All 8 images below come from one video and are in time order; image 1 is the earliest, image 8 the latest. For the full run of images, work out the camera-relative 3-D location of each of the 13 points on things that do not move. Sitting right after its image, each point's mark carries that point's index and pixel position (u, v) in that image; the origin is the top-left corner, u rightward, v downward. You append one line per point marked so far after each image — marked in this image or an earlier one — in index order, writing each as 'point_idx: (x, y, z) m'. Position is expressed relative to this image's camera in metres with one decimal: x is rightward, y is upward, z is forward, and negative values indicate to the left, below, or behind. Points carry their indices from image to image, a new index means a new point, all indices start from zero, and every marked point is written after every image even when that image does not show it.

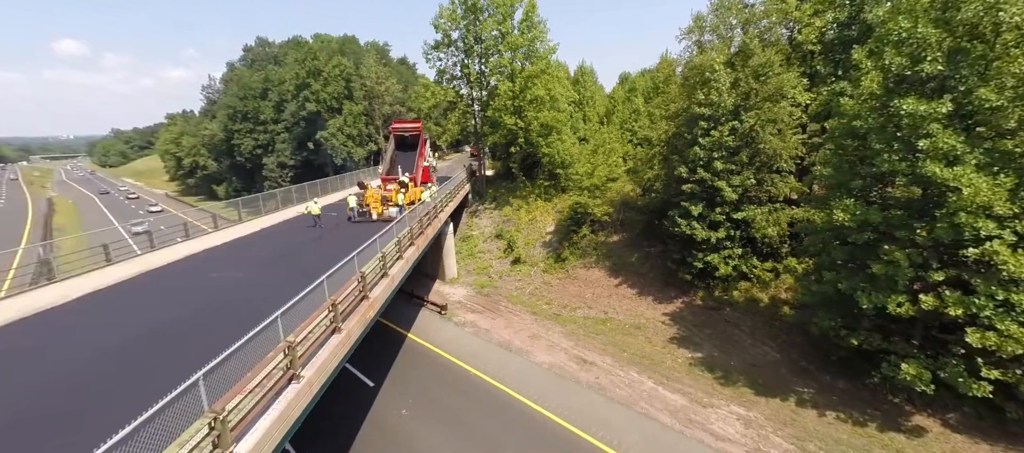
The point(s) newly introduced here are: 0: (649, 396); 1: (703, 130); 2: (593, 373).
0: (+4.9, -6.0, +14.6) m
1: (+8.7, +4.4, +18.9) m
2: (+3.3, -5.8, +16.5) m
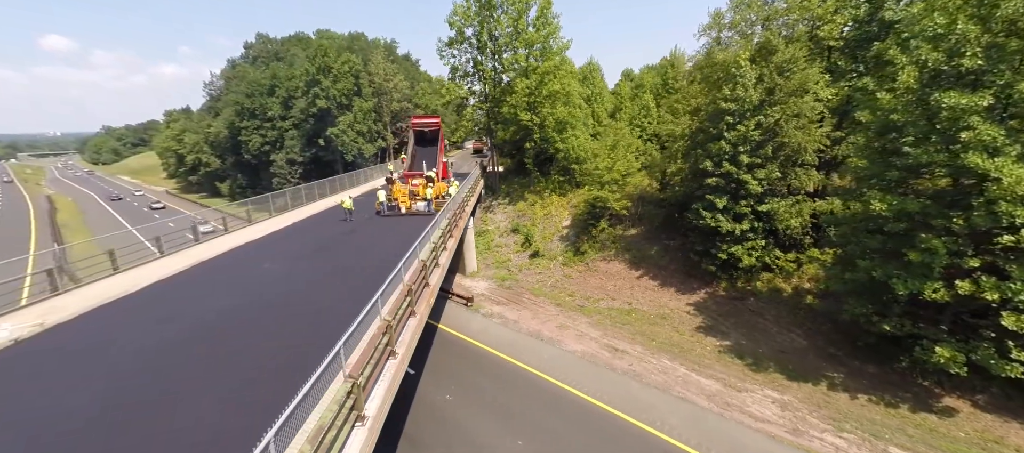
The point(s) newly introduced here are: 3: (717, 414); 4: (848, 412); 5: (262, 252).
0: (+6.3, -5.7, +15.1) m
1: (+10.1, +4.7, +19.3) m
2: (+4.7, -5.5, +17.0) m
3: (+6.5, -5.9, +13.1) m
4: (+10.3, -5.7, +12.6) m
5: (-10.2, -1.0, +17.0) m
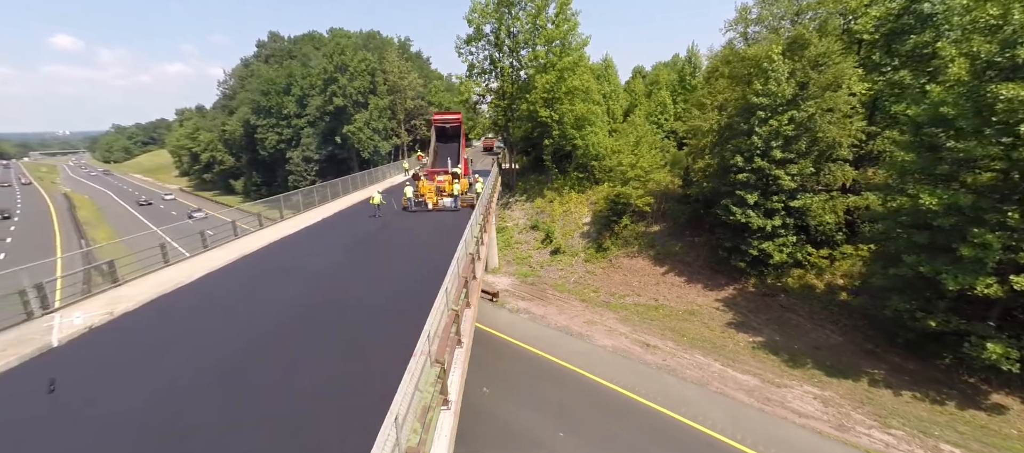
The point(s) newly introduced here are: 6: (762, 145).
0: (+7.6, -5.5, +15.0) m
1: (+11.5, +4.9, +19.2) m
2: (+6.0, -5.3, +17.0) m
3: (+7.8, -5.8, +13.1) m
4: (+11.6, -5.5, +12.5) m
5: (-8.8, -0.8, +17.2) m
6: (+11.4, +3.7, +18.9) m
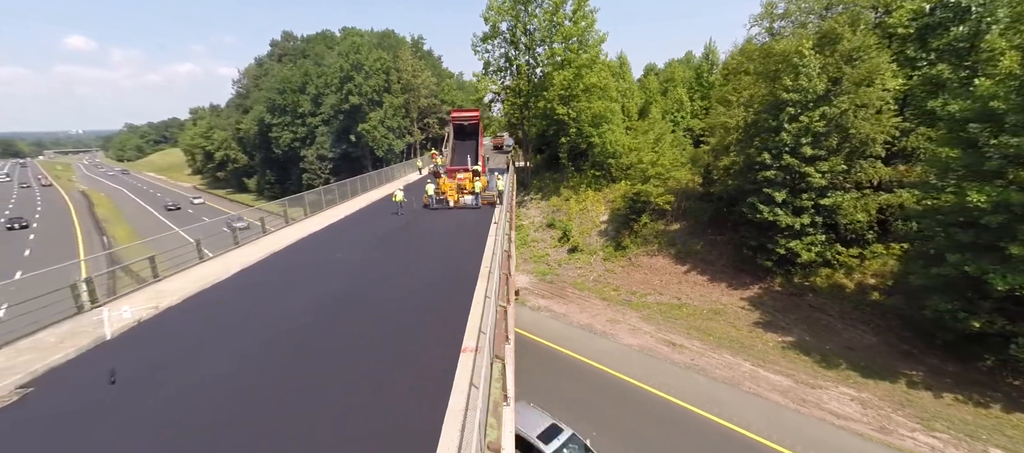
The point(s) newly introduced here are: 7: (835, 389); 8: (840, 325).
0: (+8.6, -5.4, +14.8) m
1: (+12.6, +5.0, +18.8) m
2: (+7.1, -5.2, +16.8) m
3: (+8.8, -5.7, +12.8) m
4: (+12.5, -5.5, +12.2) m
5: (-7.8, -0.6, +17.3) m
6: (+12.5, +3.8, +18.6) m
7: (+10.7, -5.4, +13.7) m
8: (+13.6, -4.1, +17.1) m
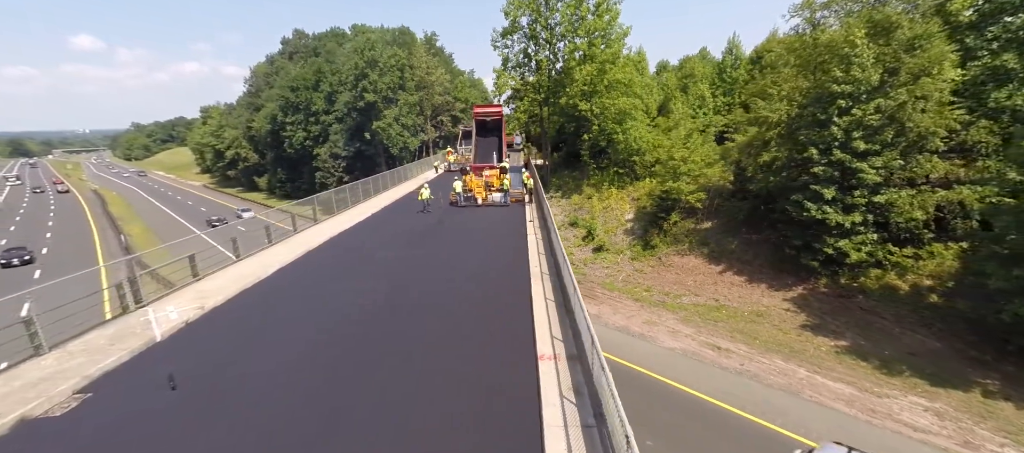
0: (+10.1, -5.3, +14.0) m
1: (+14.1, +5.1, +17.9) m
2: (+8.6, -5.1, +16.0) m
3: (+10.2, -5.6, +12.0) m
4: (+14.0, -5.4, +11.4) m
5: (-6.2, -0.6, +16.7) m
6: (+14.1, +3.9, +17.7) m
7: (+12.2, -5.3, +12.8) m
8: (+15.1, -4.1, +16.3) m
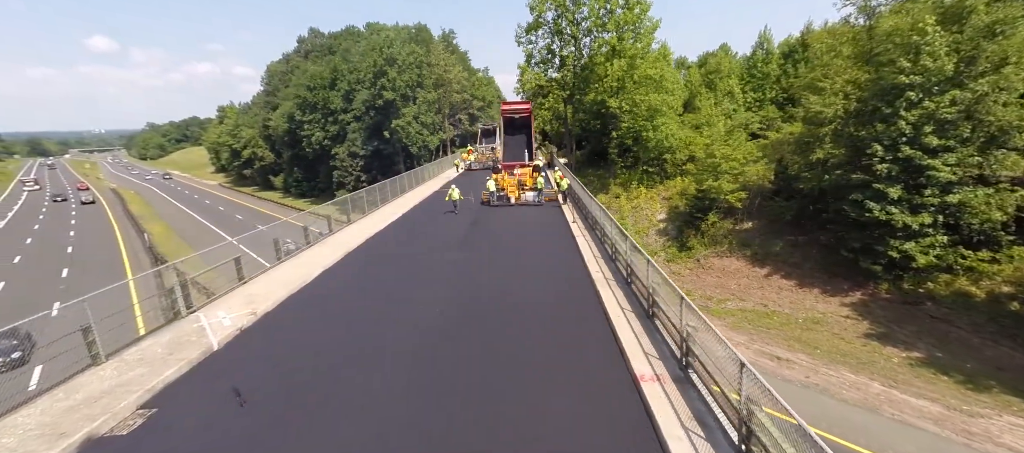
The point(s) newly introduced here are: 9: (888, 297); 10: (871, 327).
0: (+11.8, -5.4, +12.9) m
1: (+15.9, +5.0, +16.7) m
2: (+10.3, -5.2, +14.9) m
3: (+11.8, -5.7, +10.9) m
4: (+15.6, -5.5, +10.1) m
5: (-4.5, -0.6, +15.9) m
6: (+15.9, +3.8, +16.4) m
7: (+13.8, -5.4, +11.7) m
8: (+16.8, -4.1, +15.0) m
9: (+16.5, -3.1, +18.1) m
10: (+14.7, -4.1, +16.9) m
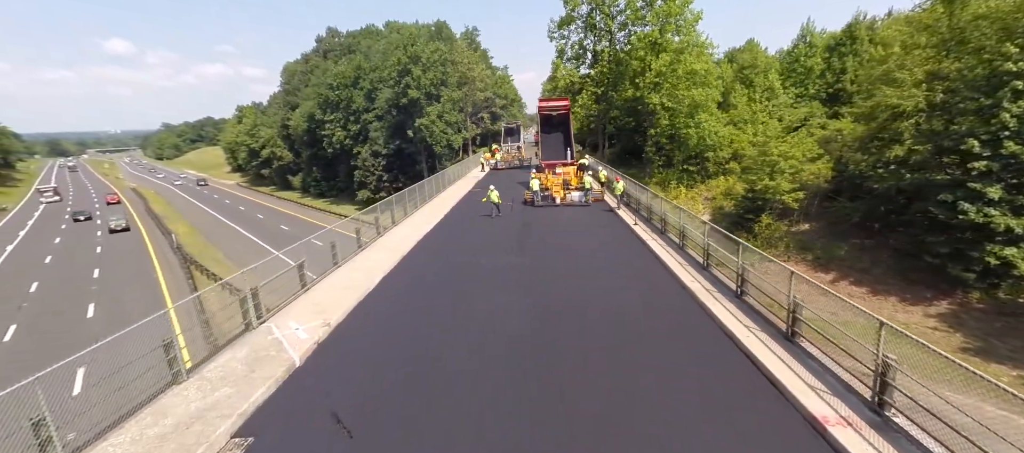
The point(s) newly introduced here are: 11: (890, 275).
0: (+13.9, -5.5, +11.4) m
1: (+18.1, +4.9, +15.1) m
2: (+12.5, -5.3, +13.4) m
3: (+13.9, -5.8, +9.4) m
4: (+17.6, -5.6, +8.6) m
5: (-2.3, -0.7, +14.9) m
6: (+18.1, +3.7, +14.8) m
7: (+15.9, -5.5, +10.1) m
8: (+19.0, -4.3, +13.4) m
9: (+18.7, -3.2, +16.5) m
10: (+16.9, -4.3, +15.4) m
11: (+18.0, -2.3, +19.7) m
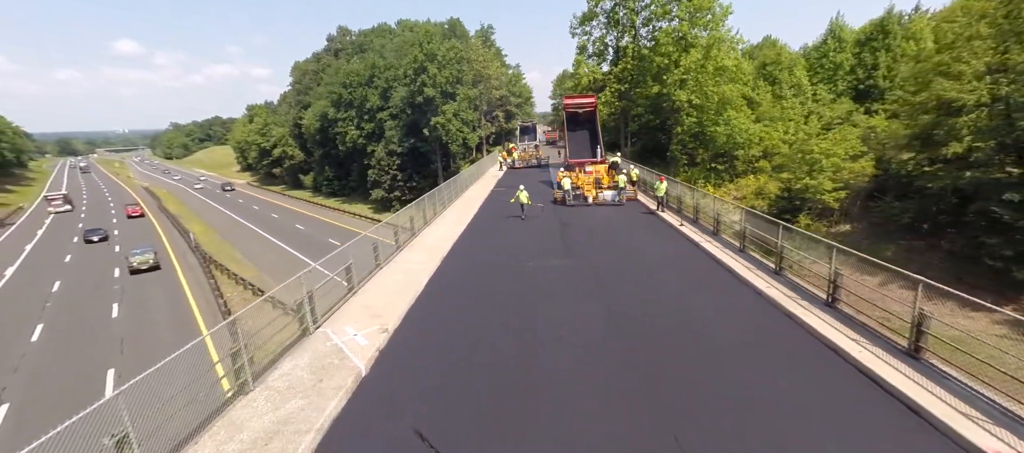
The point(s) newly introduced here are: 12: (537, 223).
0: (+15.3, -5.6, +10.5) m
1: (+19.6, +4.8, +14.1) m
2: (+13.9, -5.4, +12.5) m
3: (+15.3, -5.9, +8.5) m
4: (+19.0, -5.7, +7.6) m
5: (-0.8, -0.7, +14.2) m
6: (+19.6, +3.6, +13.8) m
7: (+17.3, -5.6, +9.2) m
8: (+20.4, -4.3, +12.4) m
9: (+20.2, -3.3, +15.5) m
10: (+18.4, -4.3, +14.4) m
11: (+19.6, -2.3, +18.7) m
12: (+1.1, +0.3, +17.6) m
